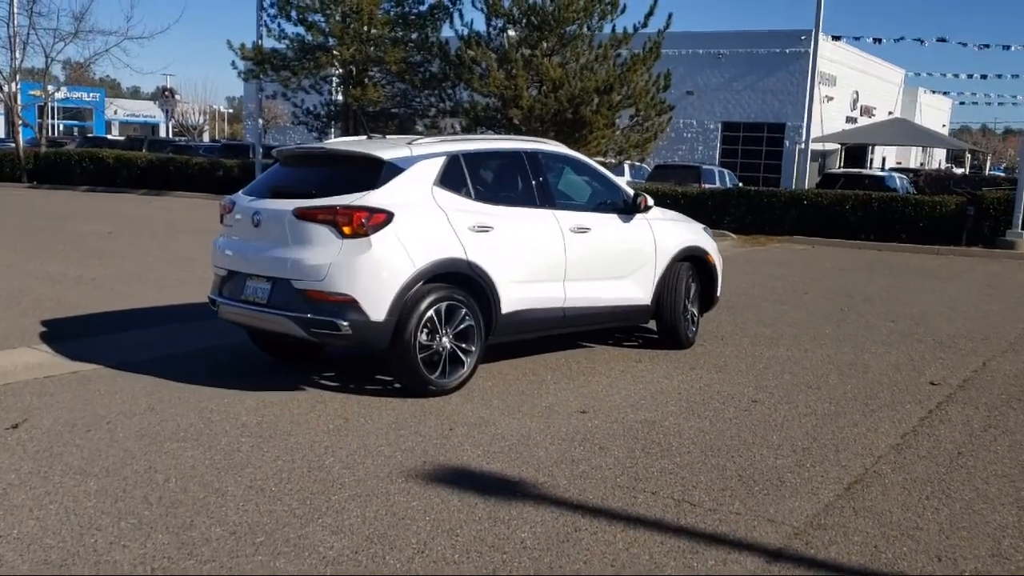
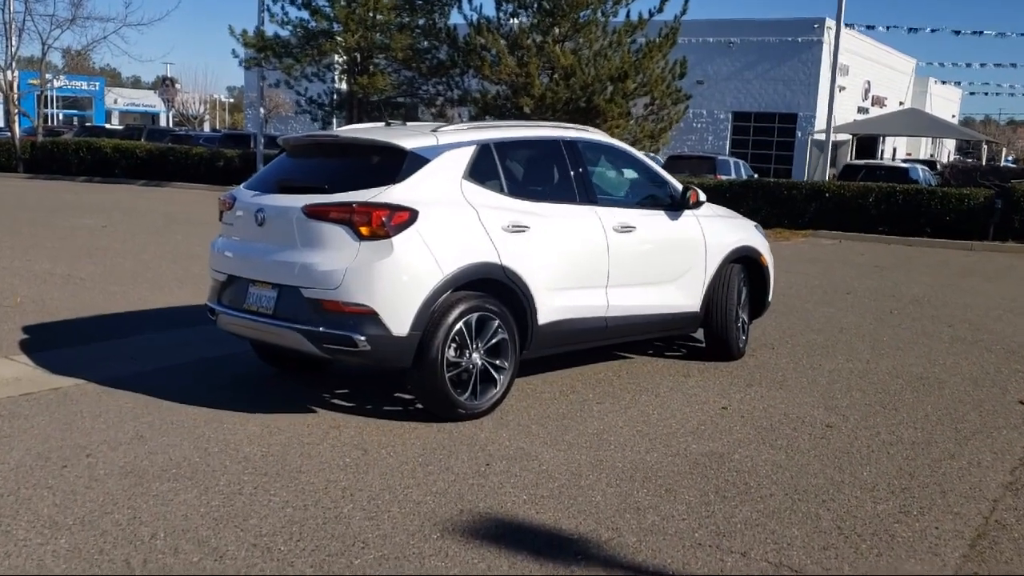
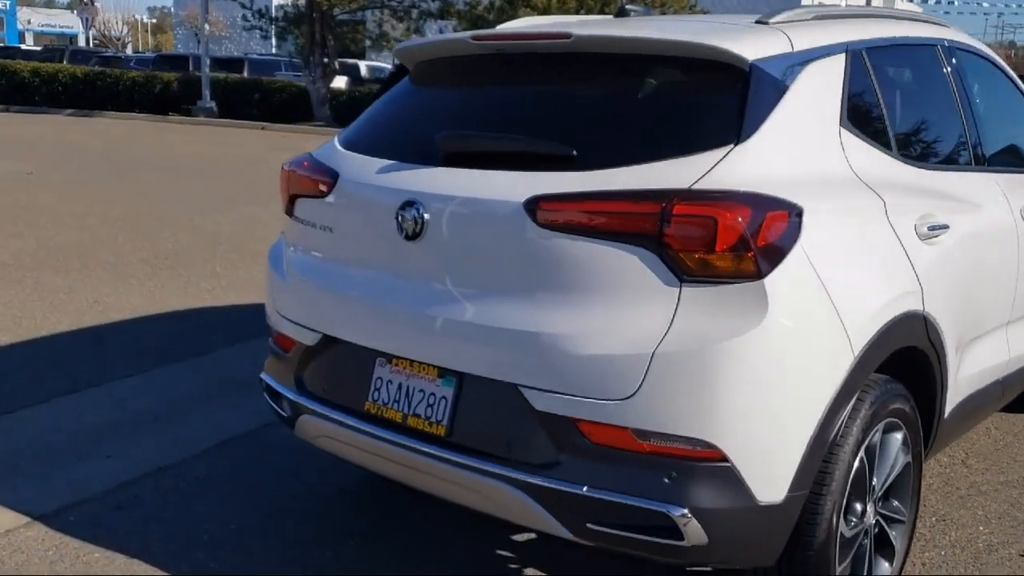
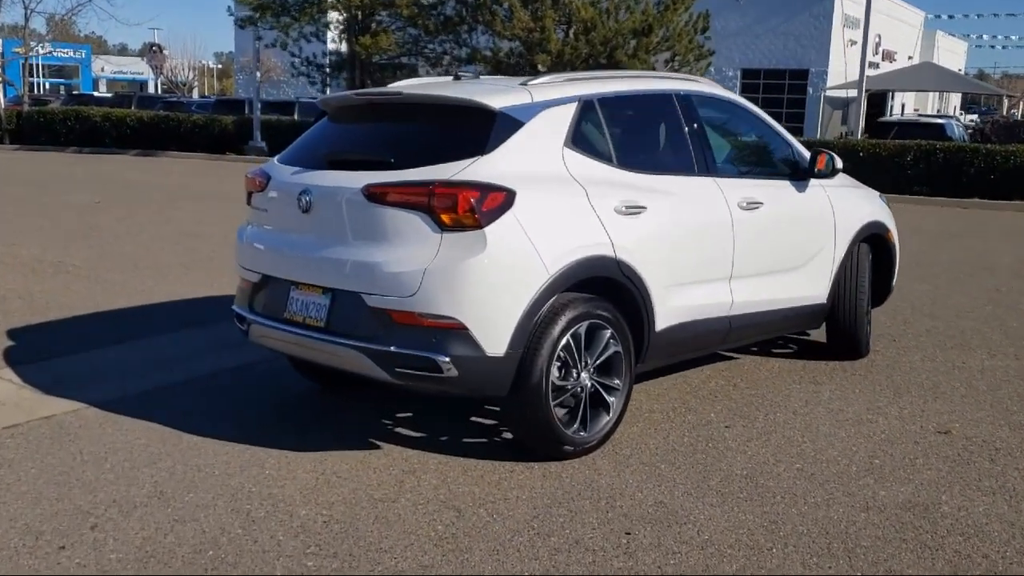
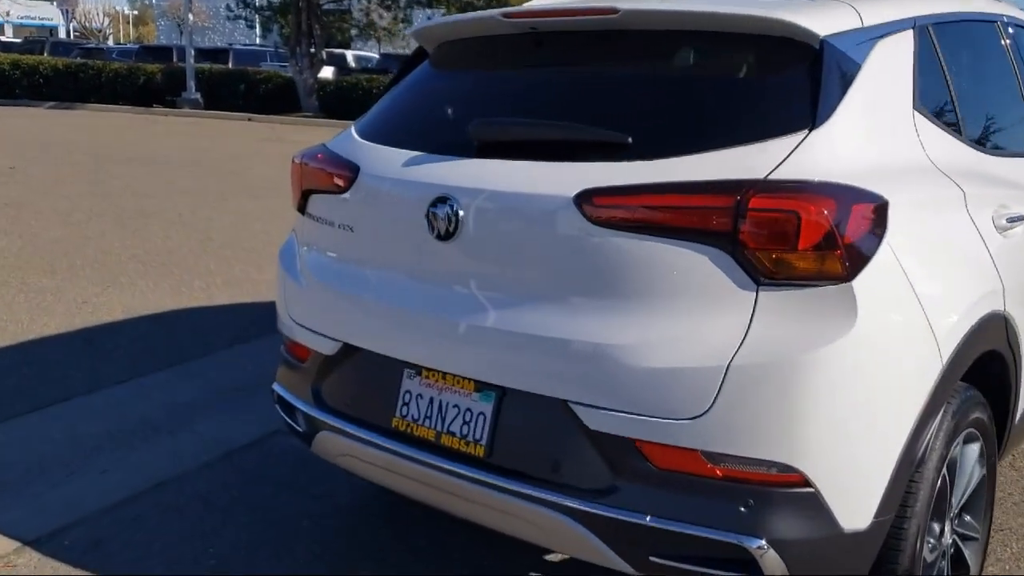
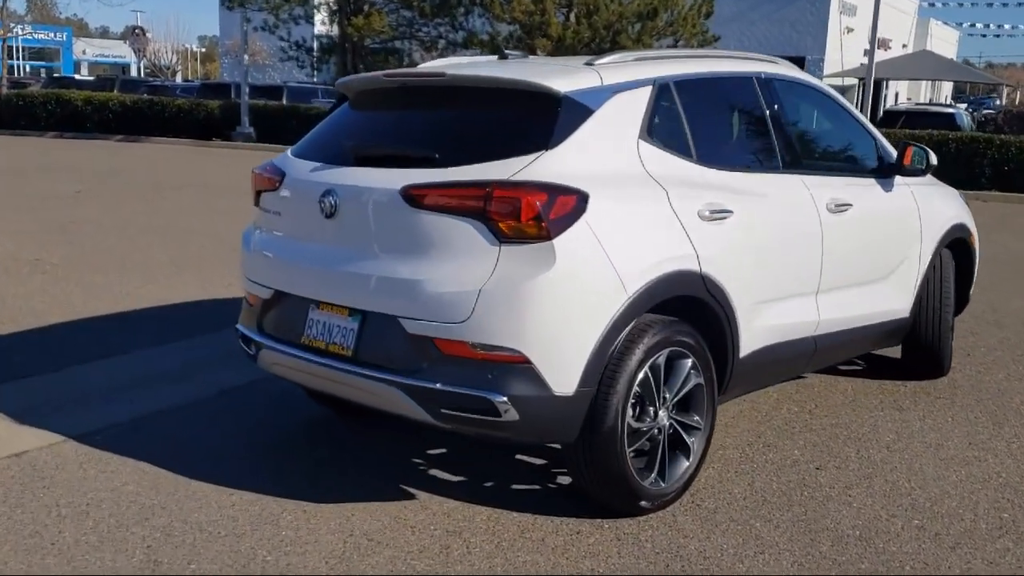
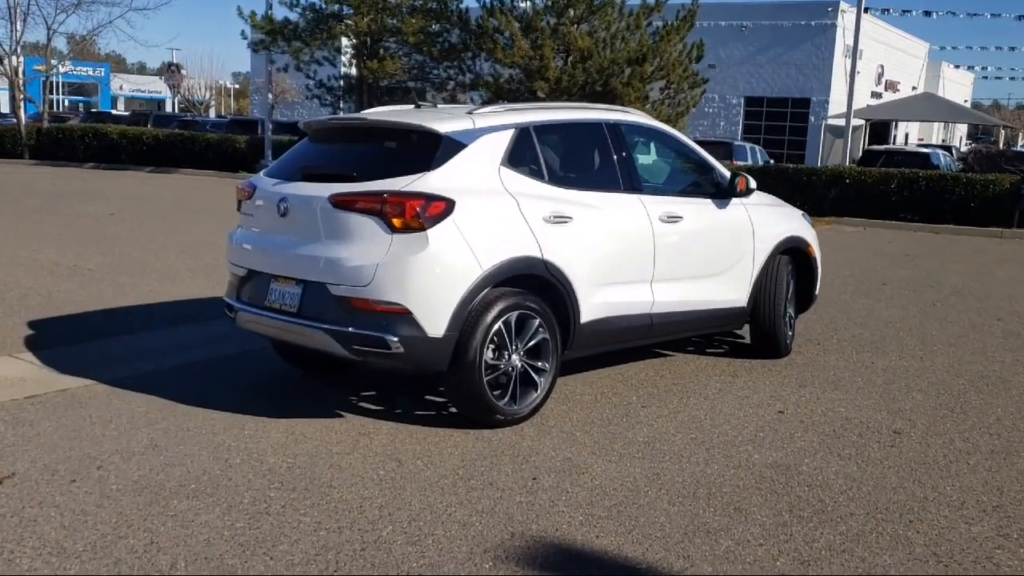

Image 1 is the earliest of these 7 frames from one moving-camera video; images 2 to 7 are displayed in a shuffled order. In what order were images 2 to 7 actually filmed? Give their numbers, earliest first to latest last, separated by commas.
2, 7, 4, 6, 3, 5
